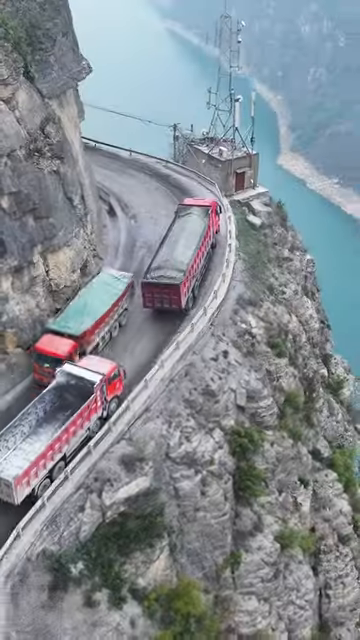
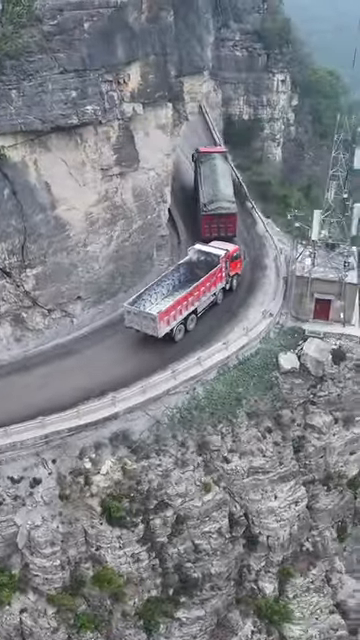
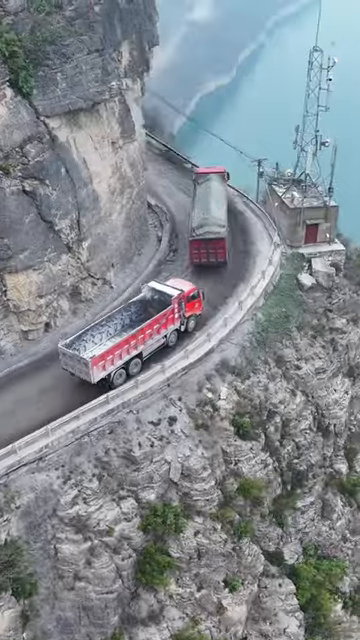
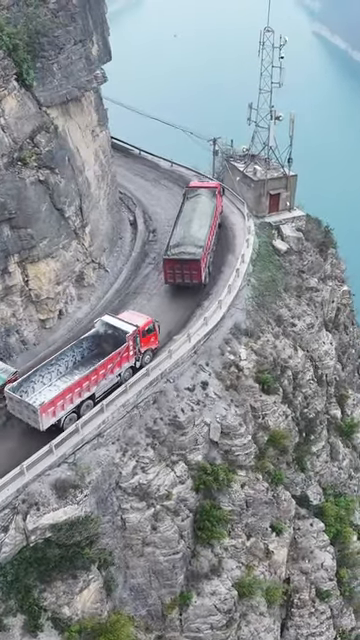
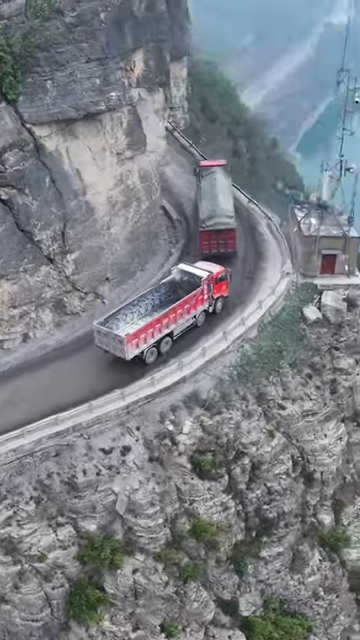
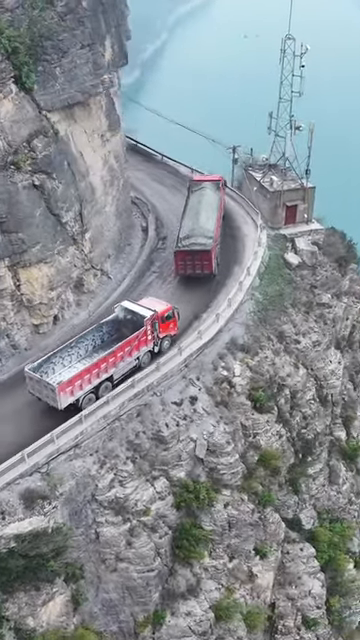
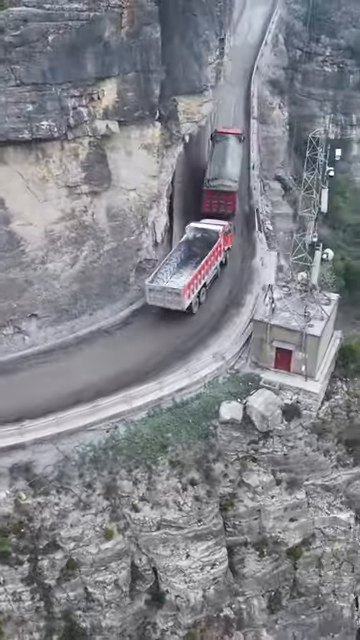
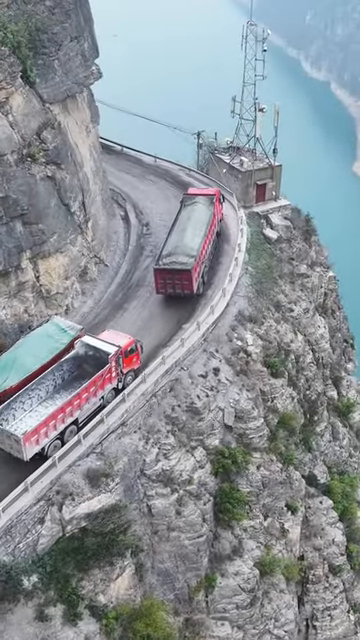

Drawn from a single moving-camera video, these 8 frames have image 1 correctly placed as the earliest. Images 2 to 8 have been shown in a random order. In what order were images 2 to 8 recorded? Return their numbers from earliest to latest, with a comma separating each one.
8, 4, 6, 3, 5, 2, 7
